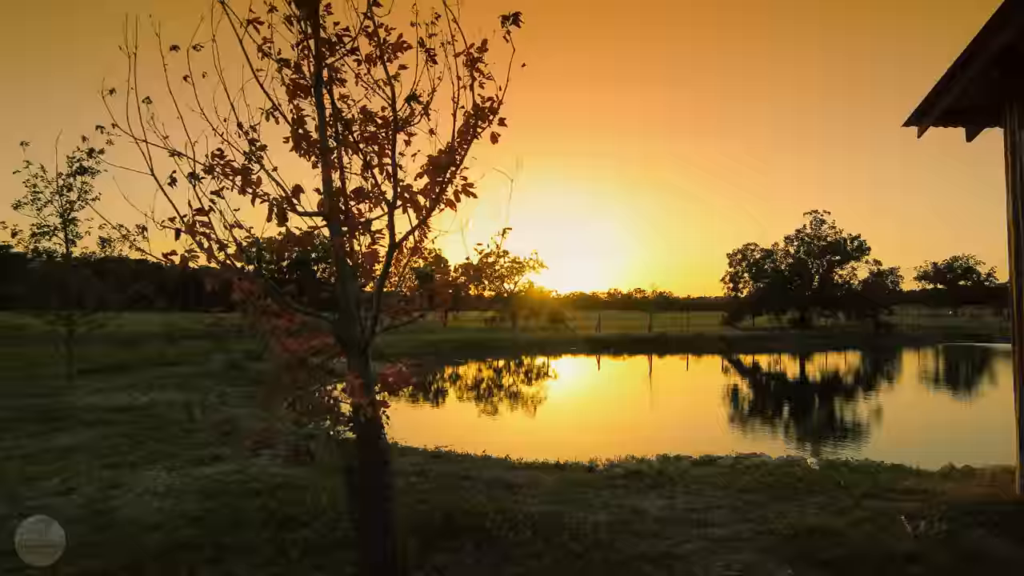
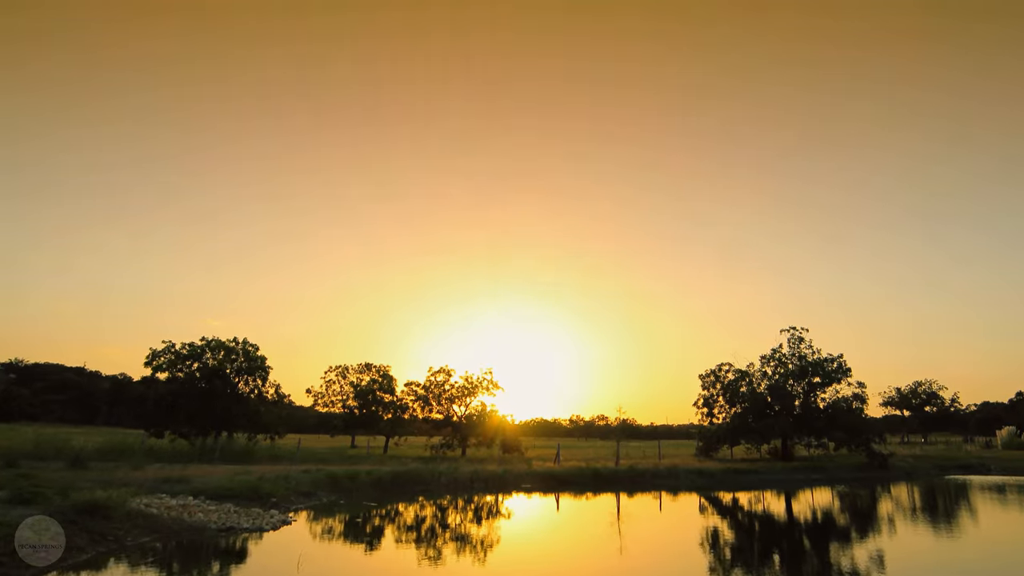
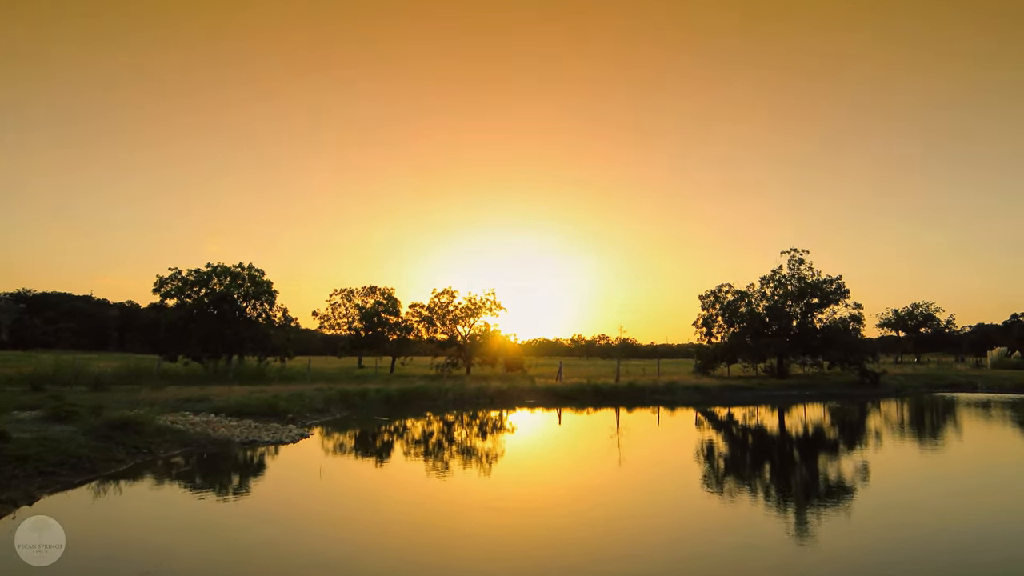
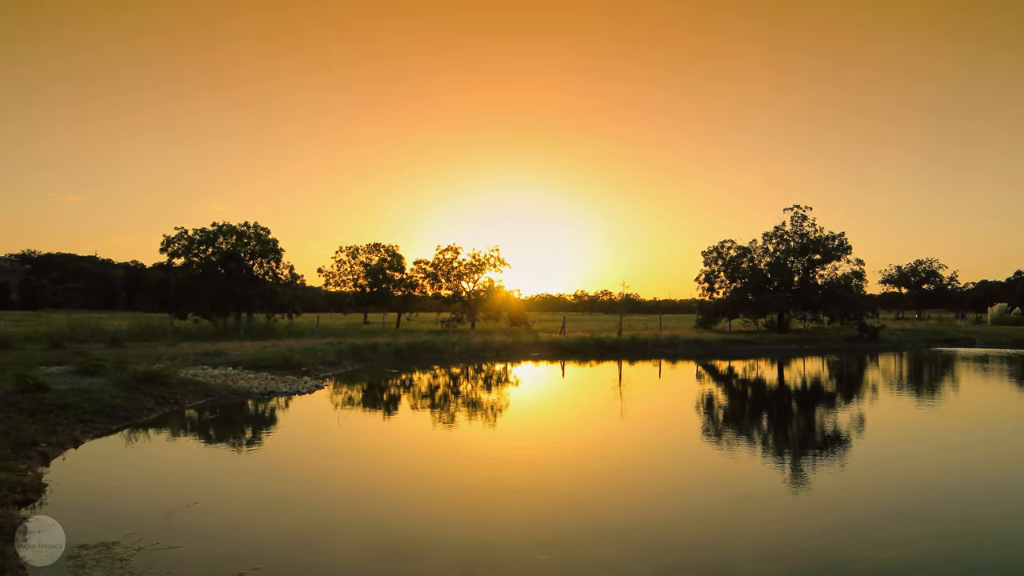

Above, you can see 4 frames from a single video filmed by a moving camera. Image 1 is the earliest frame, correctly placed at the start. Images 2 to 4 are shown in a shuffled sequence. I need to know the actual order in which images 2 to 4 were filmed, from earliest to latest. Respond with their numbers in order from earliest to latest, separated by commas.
4, 3, 2
